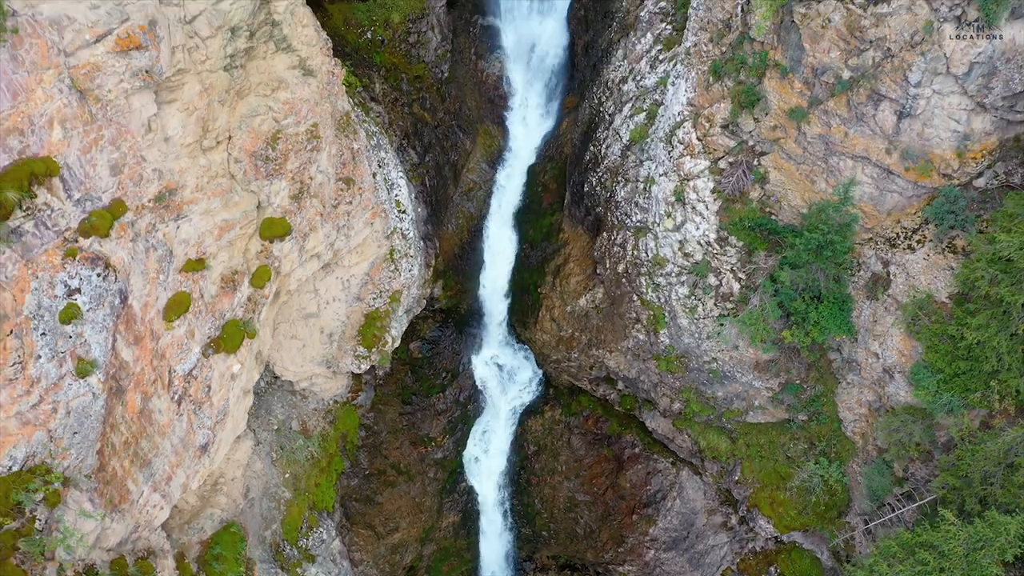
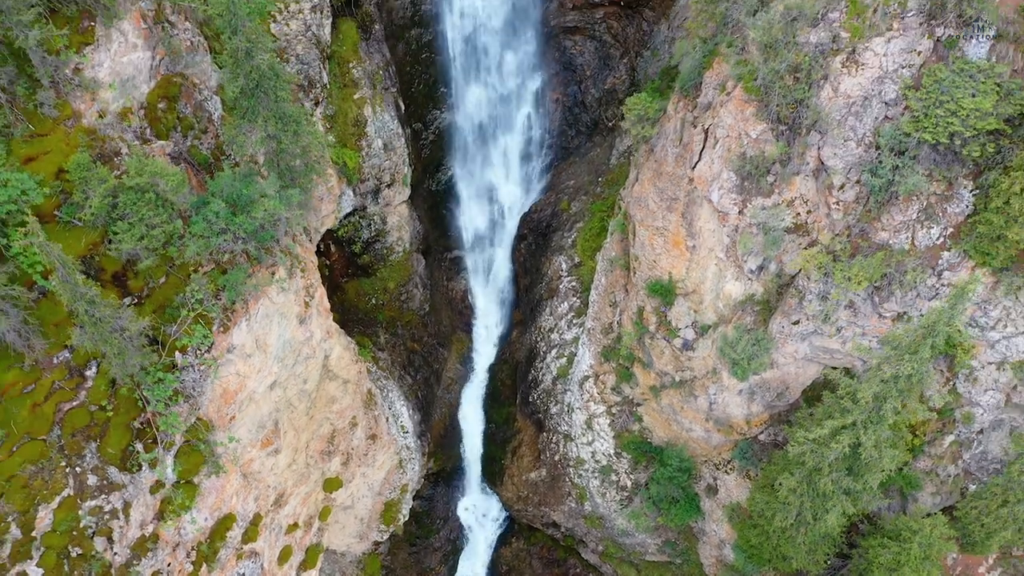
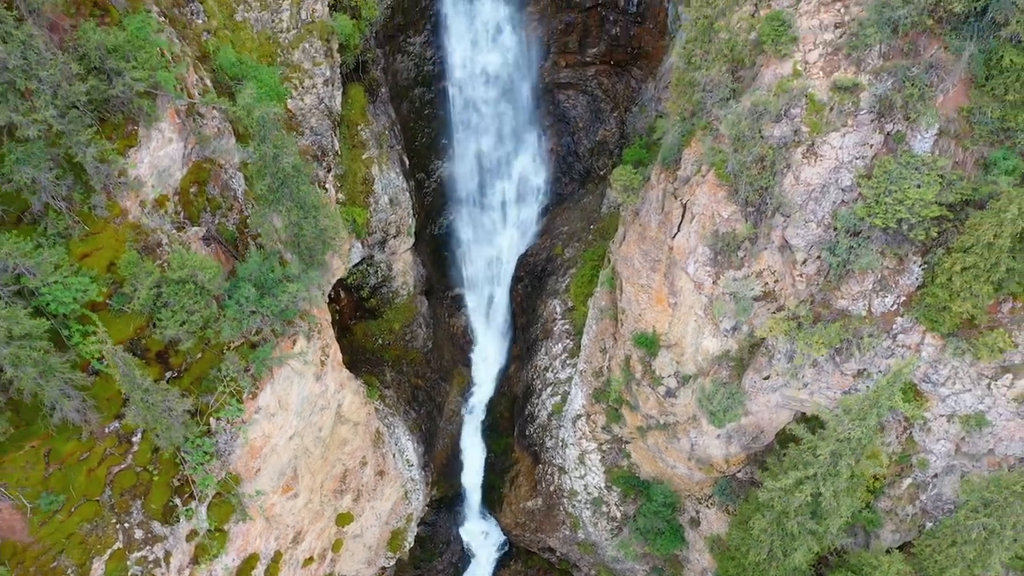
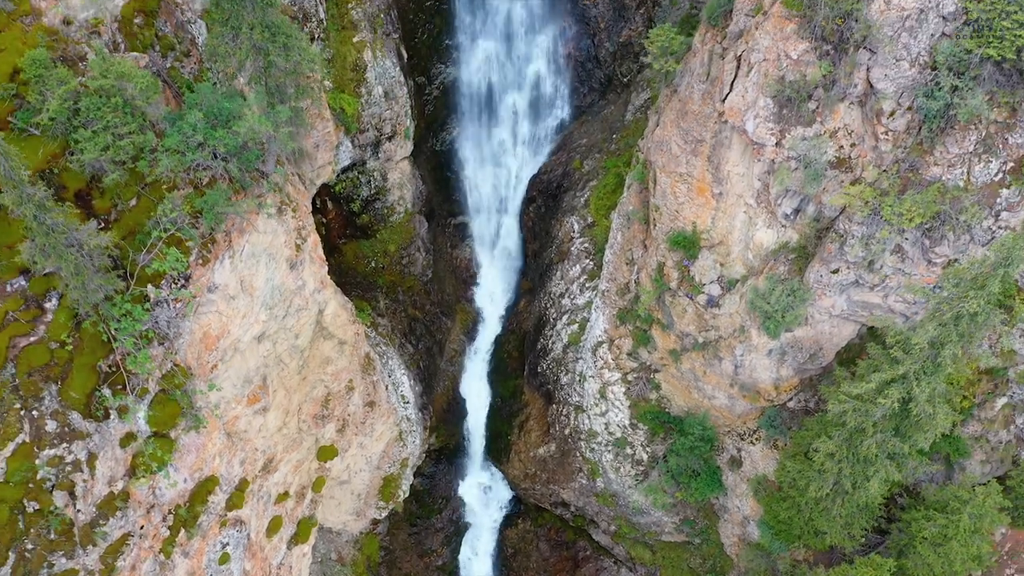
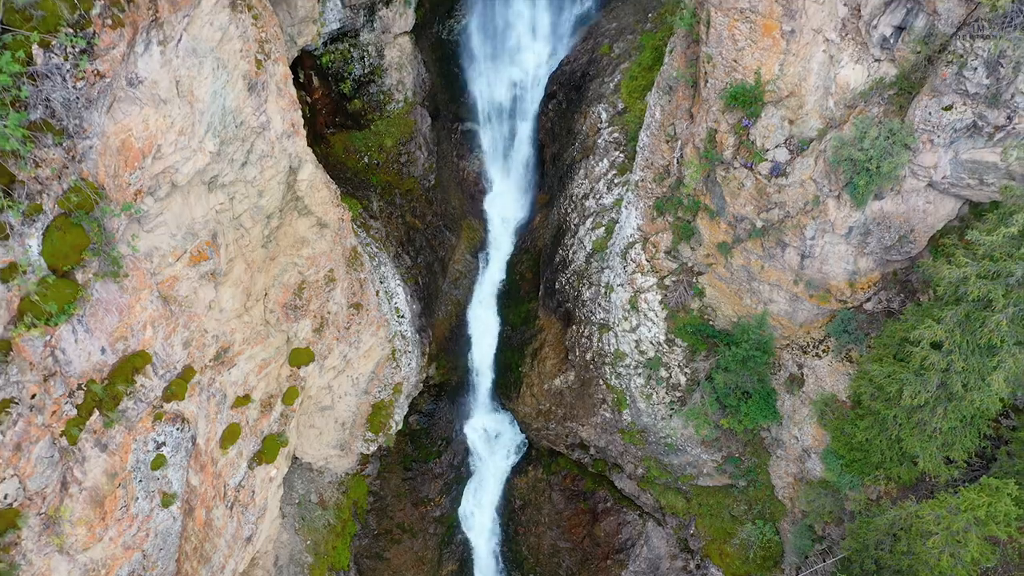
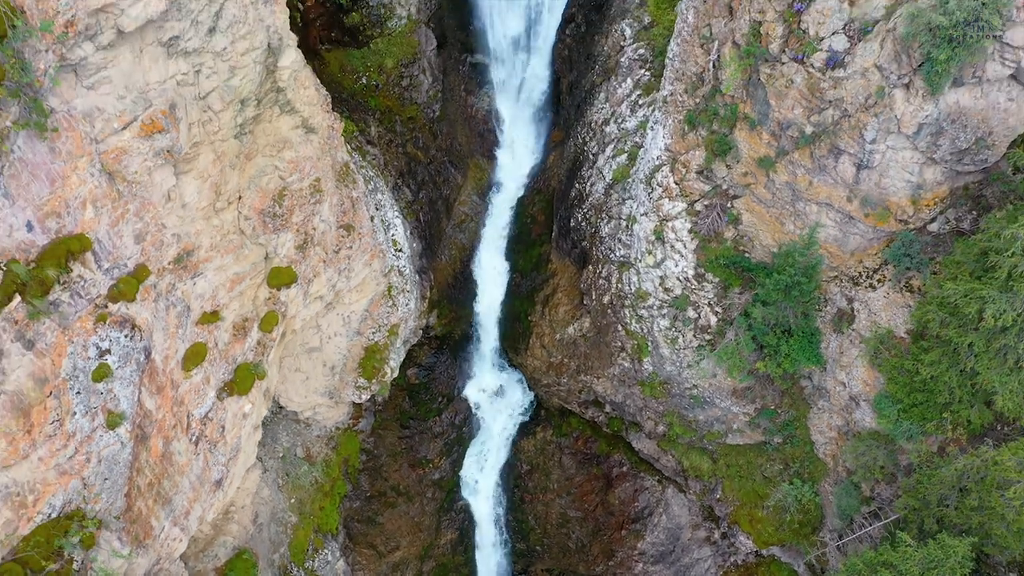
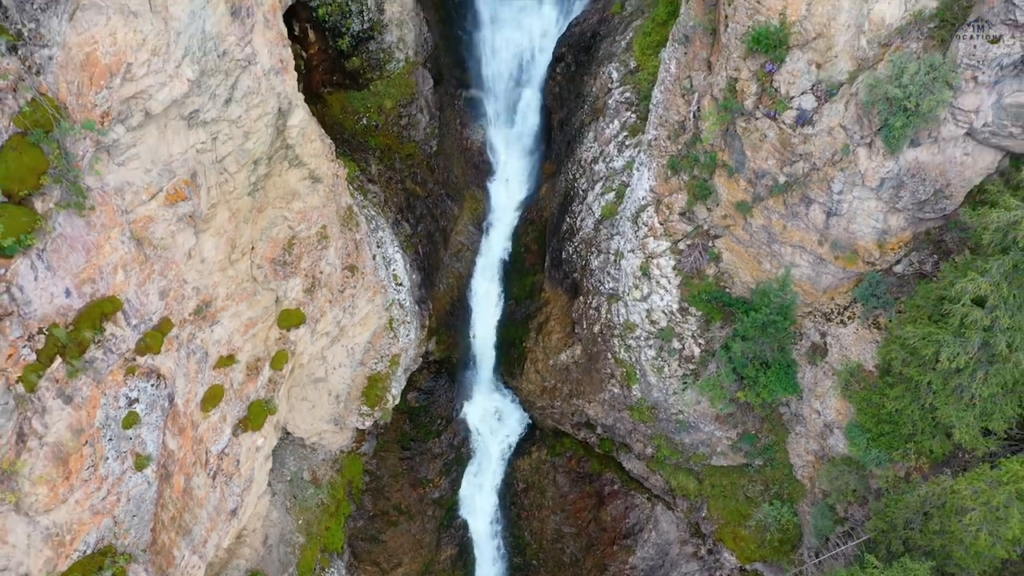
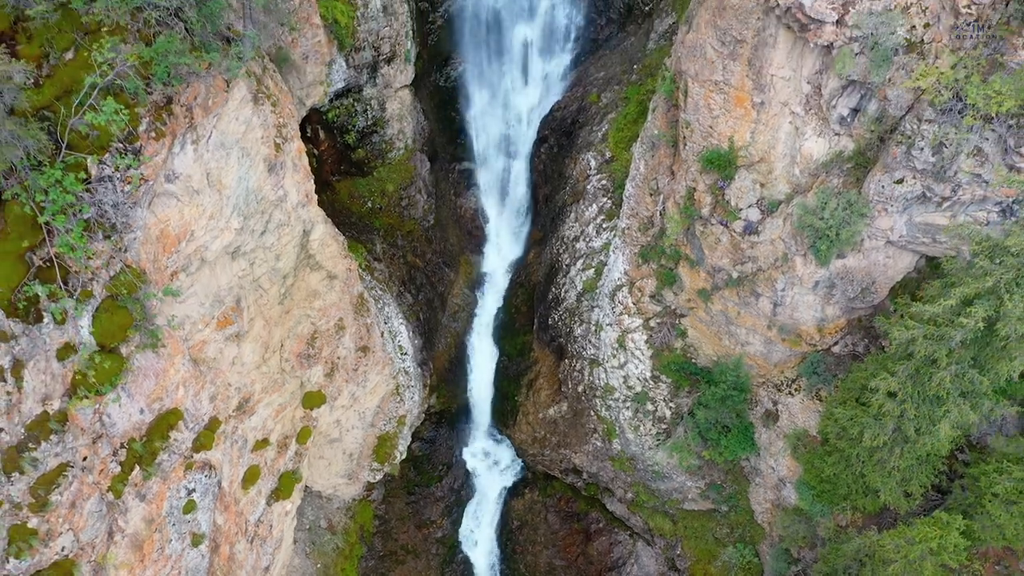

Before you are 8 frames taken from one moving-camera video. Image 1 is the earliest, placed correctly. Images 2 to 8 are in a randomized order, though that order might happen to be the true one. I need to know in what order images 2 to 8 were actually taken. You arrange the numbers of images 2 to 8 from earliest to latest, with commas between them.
6, 7, 5, 8, 4, 2, 3
